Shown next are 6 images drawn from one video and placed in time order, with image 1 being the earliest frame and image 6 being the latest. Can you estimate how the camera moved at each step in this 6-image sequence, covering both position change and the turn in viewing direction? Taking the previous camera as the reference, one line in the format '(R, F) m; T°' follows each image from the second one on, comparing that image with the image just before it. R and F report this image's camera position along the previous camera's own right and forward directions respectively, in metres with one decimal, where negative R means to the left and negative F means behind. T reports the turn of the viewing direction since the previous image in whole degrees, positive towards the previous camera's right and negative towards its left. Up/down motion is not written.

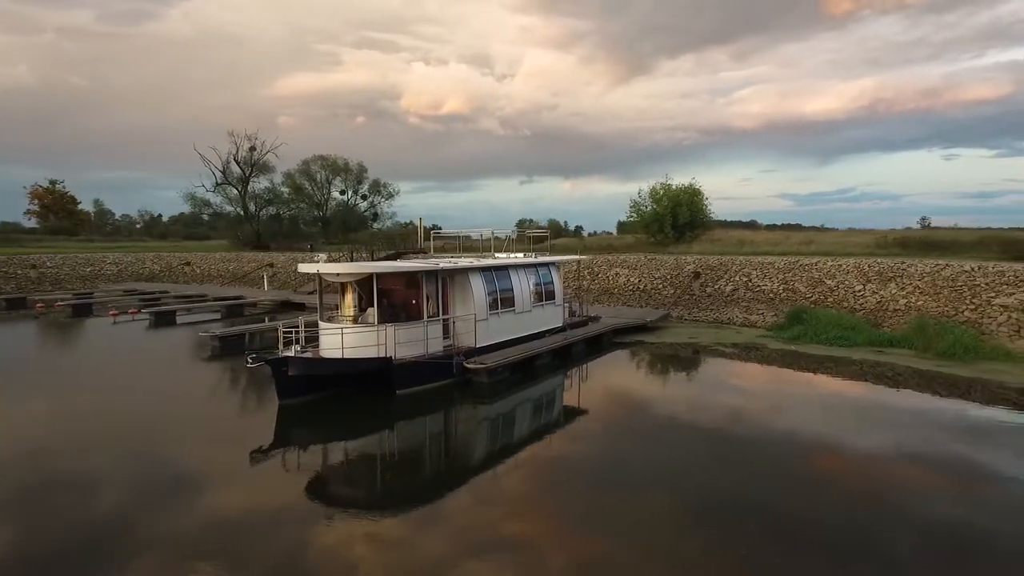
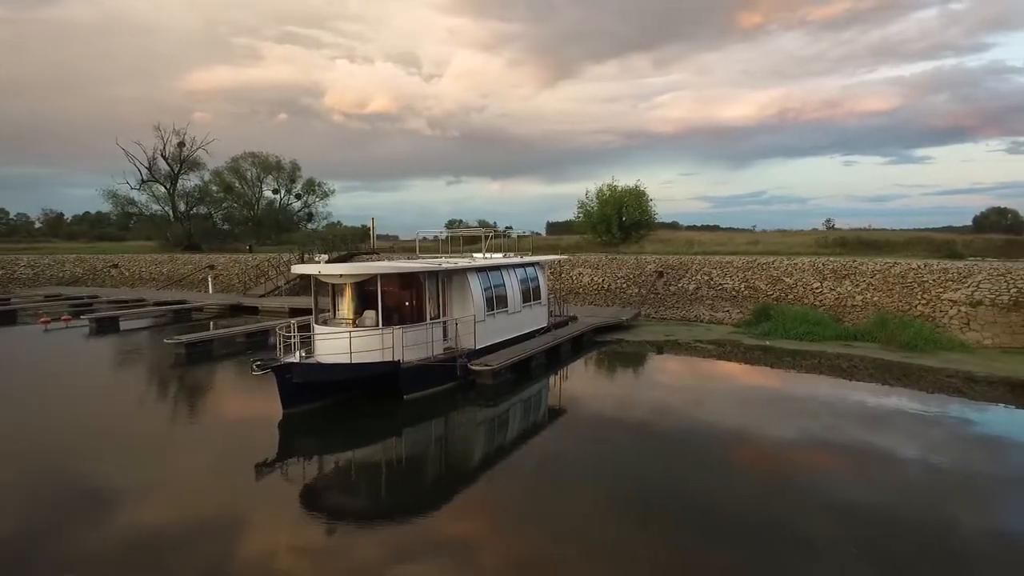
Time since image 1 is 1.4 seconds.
(-1.3, +0.2) m; +6°
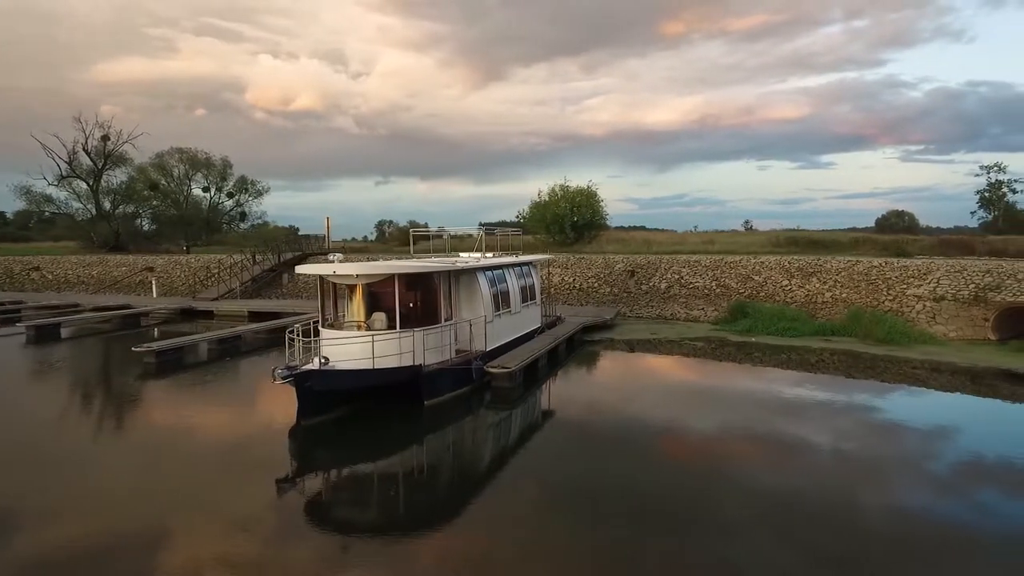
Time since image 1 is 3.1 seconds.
(-1.5, +0.4) m; +6°
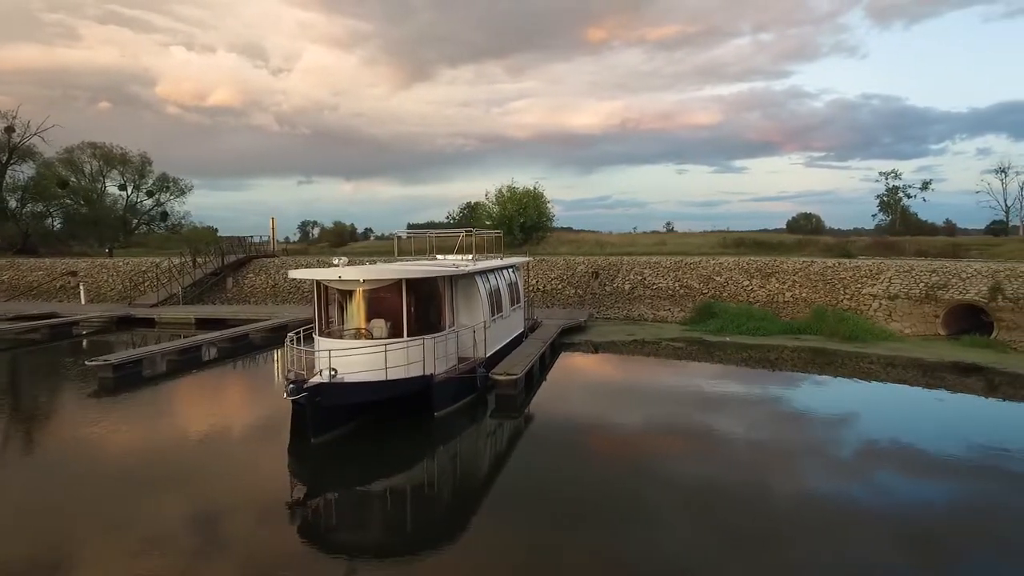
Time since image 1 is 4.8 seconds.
(-1.3, +0.4) m; +6°
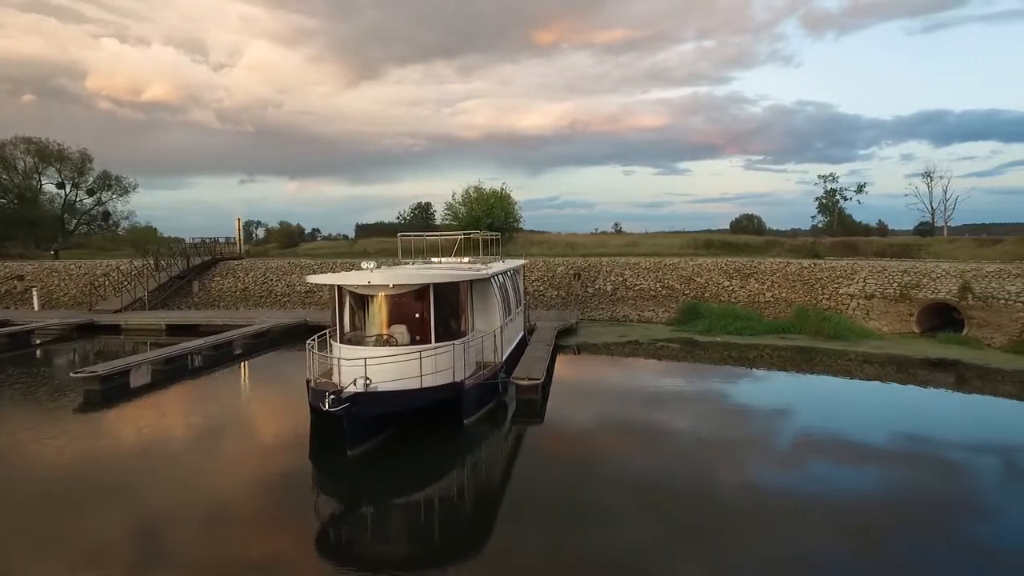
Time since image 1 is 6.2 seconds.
(-1.2, +0.2) m; +4°
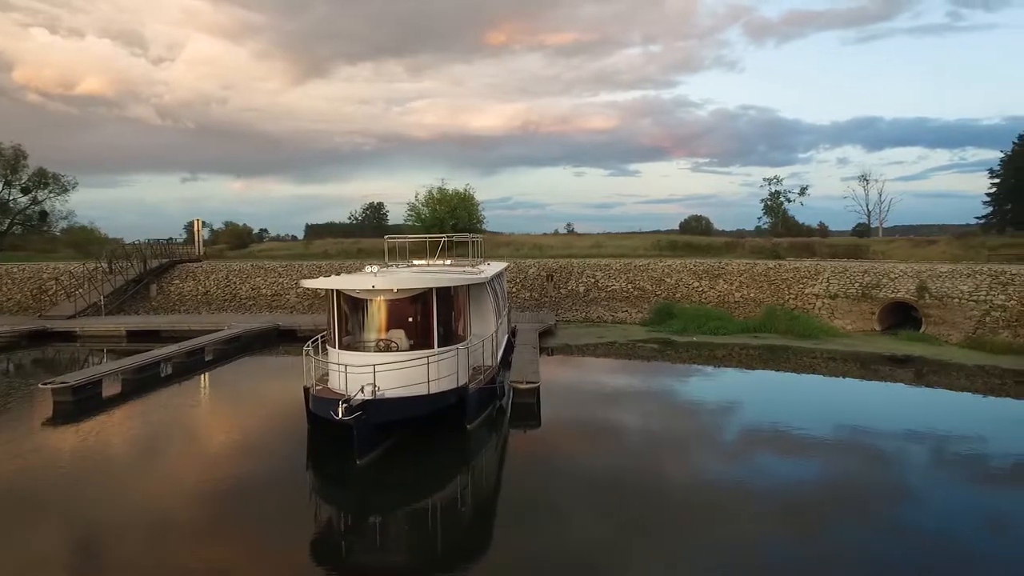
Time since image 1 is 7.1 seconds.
(-0.7, 0.0) m; +4°
